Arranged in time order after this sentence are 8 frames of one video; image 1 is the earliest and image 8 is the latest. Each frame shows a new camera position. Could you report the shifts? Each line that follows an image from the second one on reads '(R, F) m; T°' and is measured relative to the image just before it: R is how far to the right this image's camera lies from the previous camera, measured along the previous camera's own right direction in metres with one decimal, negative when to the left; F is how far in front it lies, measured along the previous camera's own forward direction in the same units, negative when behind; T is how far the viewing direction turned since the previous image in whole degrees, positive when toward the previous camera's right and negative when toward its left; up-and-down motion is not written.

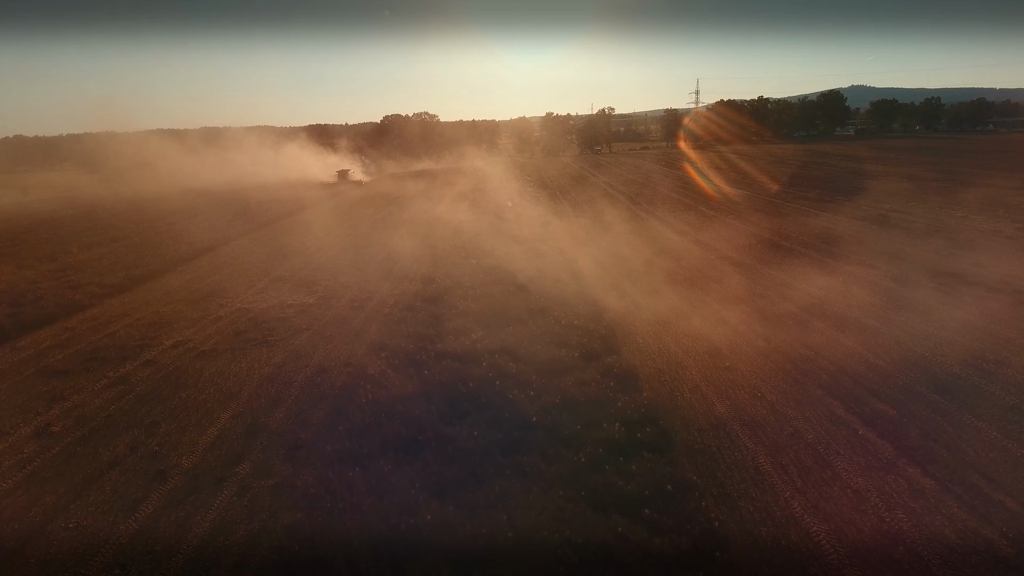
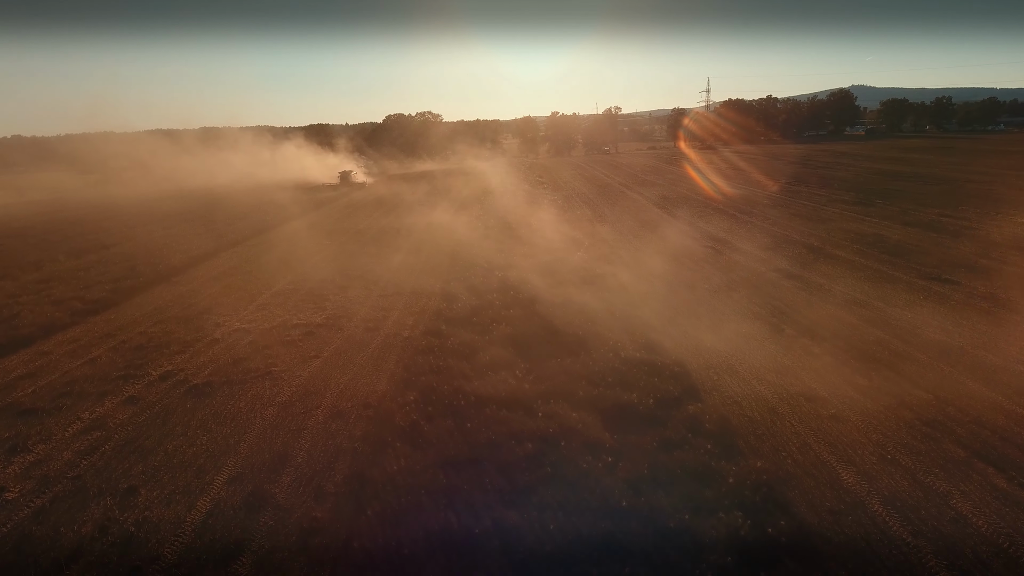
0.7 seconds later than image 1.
(-1.1, +1.7) m; 0°
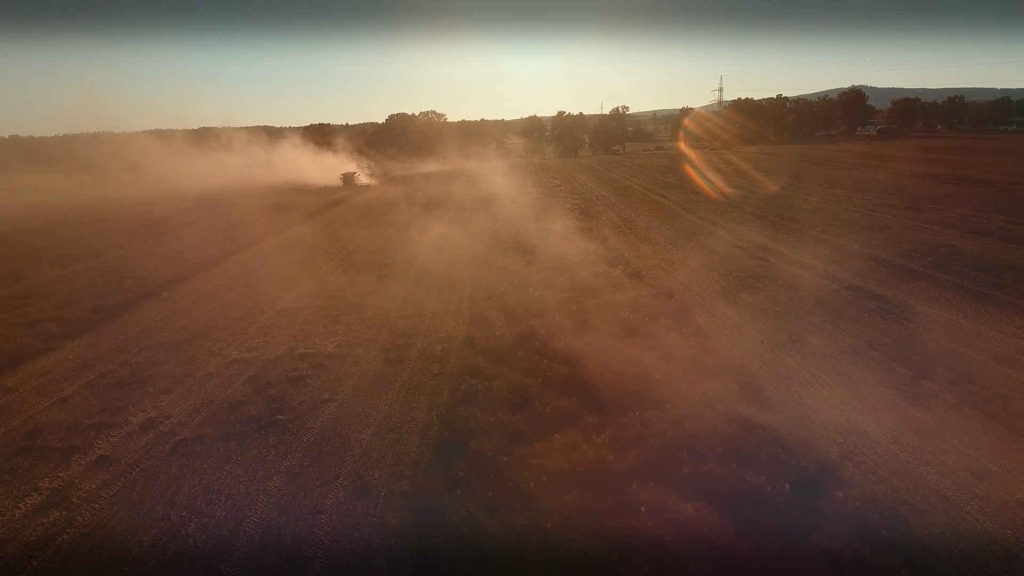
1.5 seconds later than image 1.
(-1.2, +1.9) m; 0°
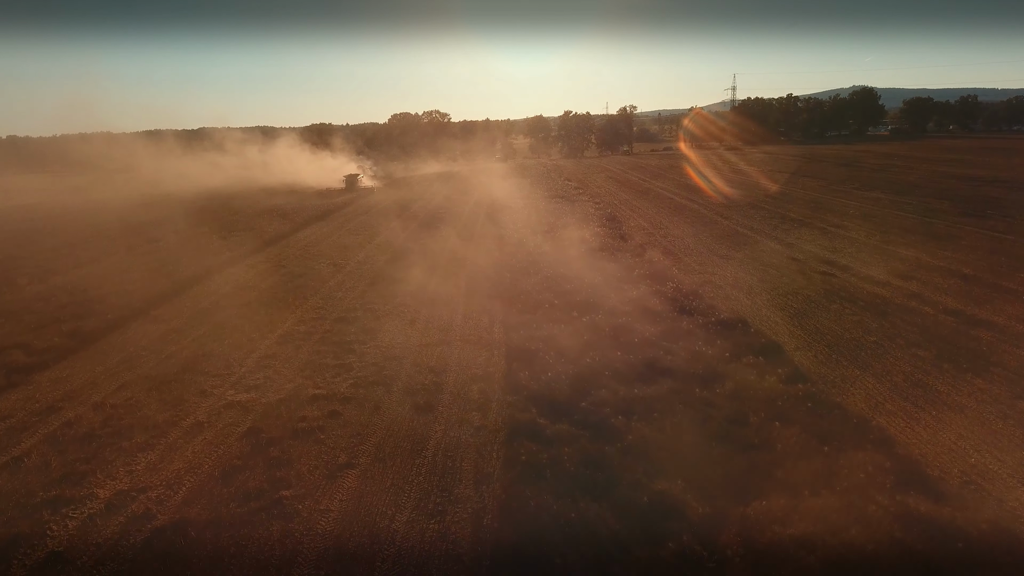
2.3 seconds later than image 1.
(-1.2, +1.9) m; 0°
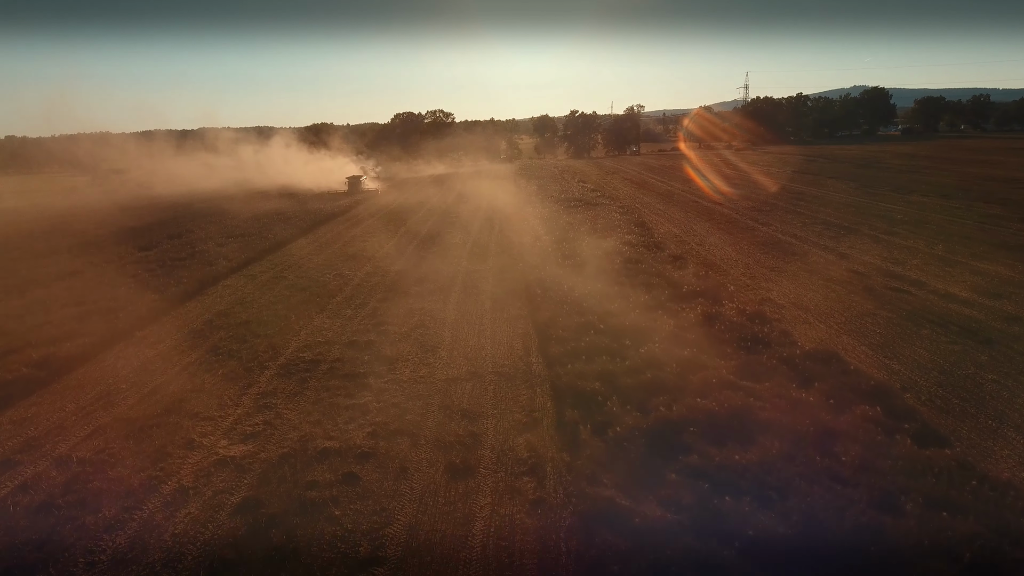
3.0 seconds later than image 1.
(-1.0, +1.7) m; 0°
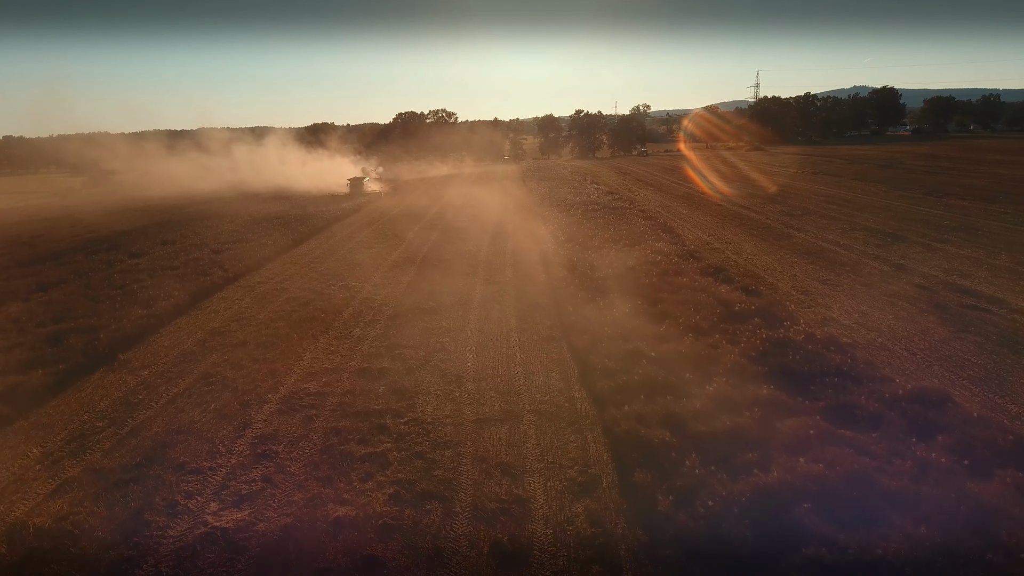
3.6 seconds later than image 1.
(-0.9, +1.5) m; 0°
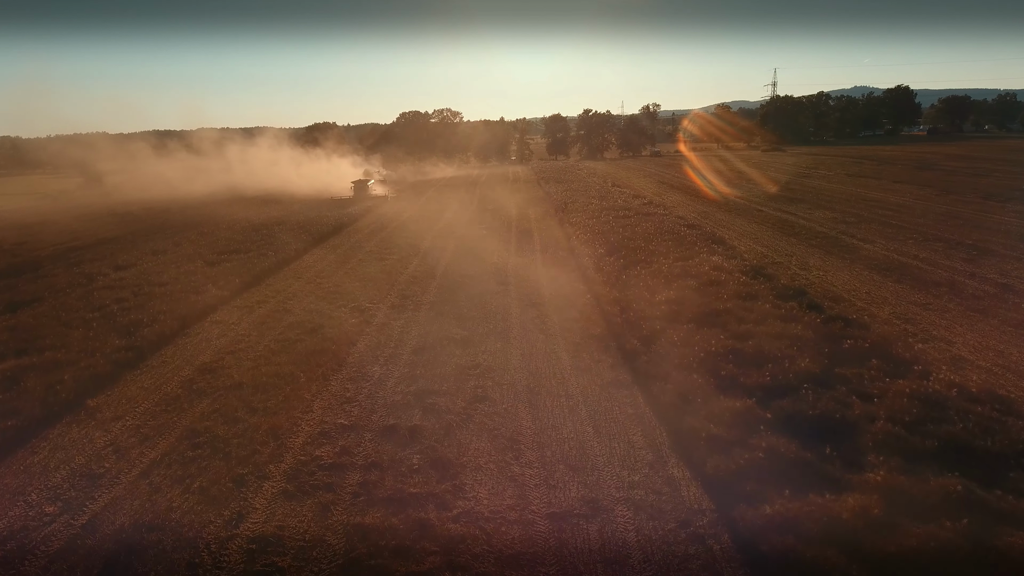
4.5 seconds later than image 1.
(-1.3, +2.2) m; 0°
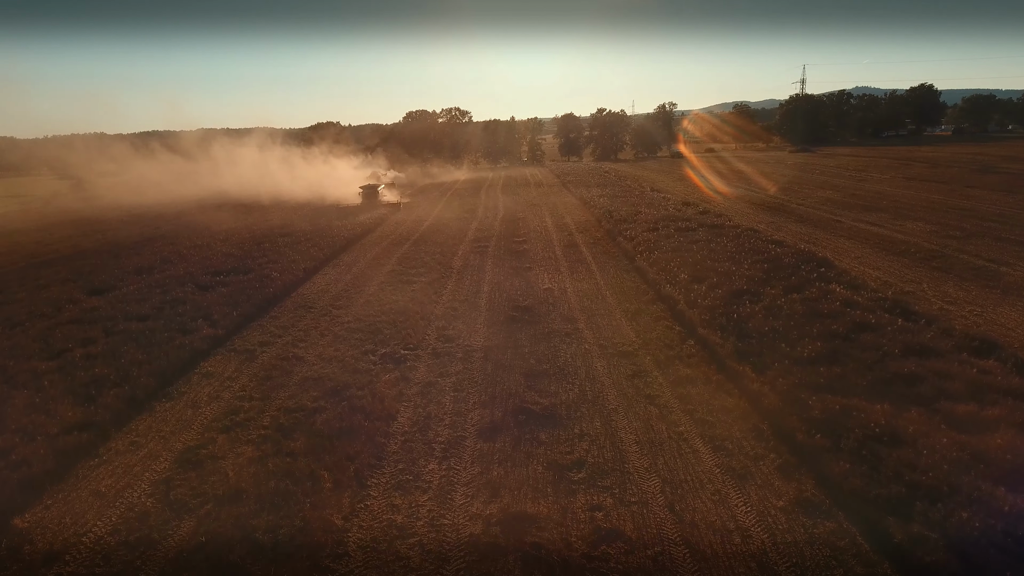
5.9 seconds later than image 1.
(-2.1, +3.2) m; 0°
